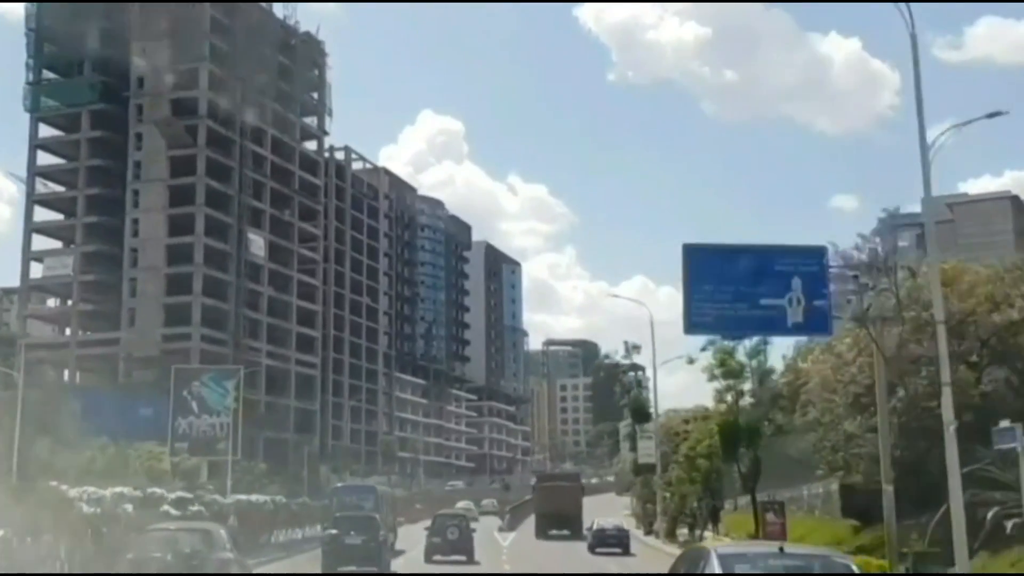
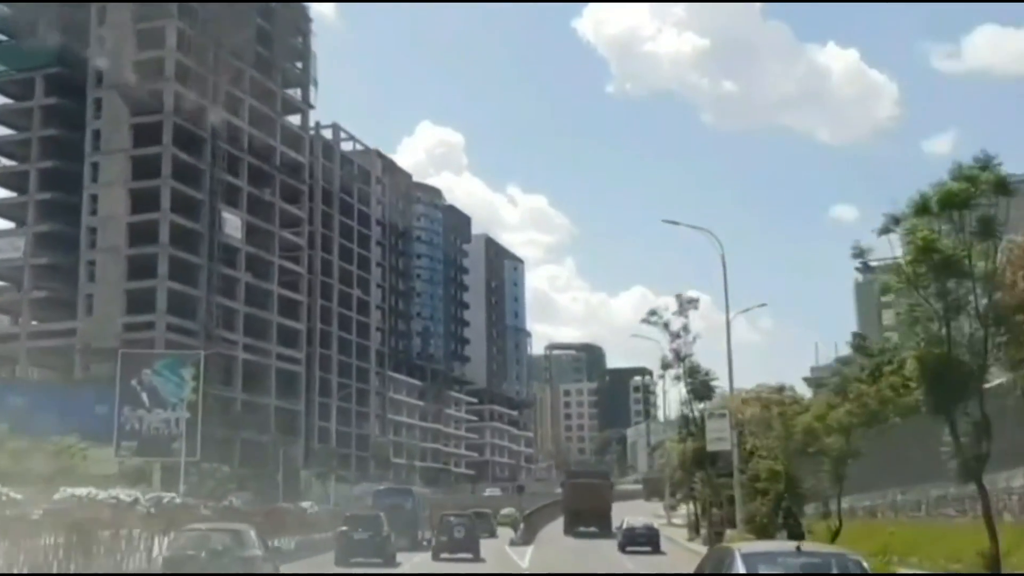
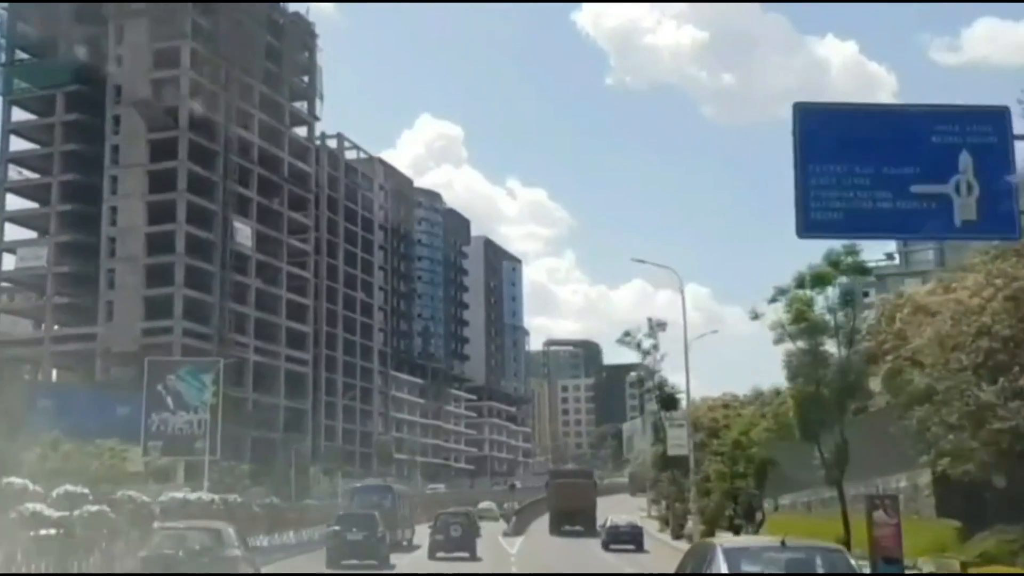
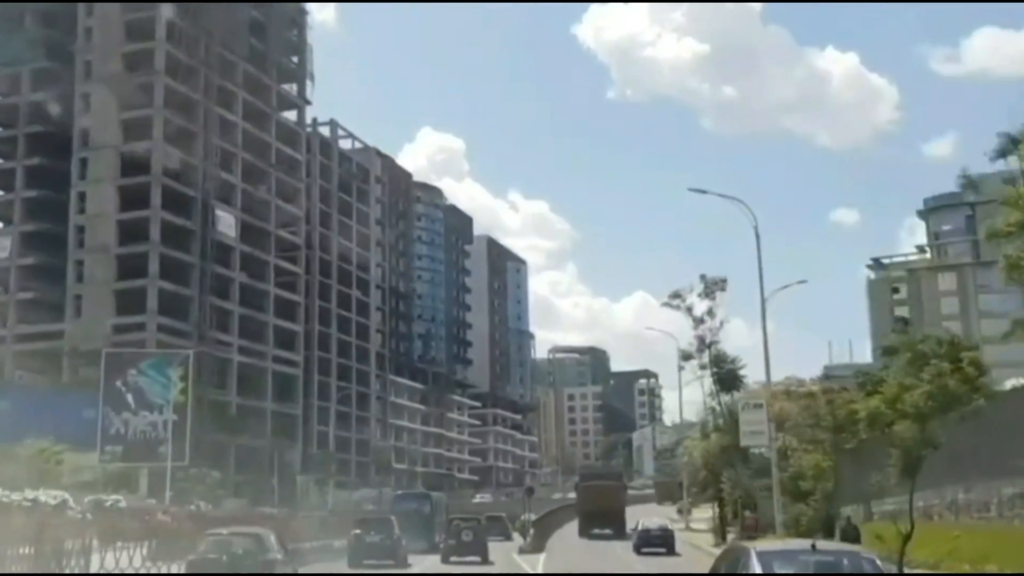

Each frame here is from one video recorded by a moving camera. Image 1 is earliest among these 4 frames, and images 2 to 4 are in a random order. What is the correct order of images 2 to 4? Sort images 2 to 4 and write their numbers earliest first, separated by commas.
3, 2, 4
